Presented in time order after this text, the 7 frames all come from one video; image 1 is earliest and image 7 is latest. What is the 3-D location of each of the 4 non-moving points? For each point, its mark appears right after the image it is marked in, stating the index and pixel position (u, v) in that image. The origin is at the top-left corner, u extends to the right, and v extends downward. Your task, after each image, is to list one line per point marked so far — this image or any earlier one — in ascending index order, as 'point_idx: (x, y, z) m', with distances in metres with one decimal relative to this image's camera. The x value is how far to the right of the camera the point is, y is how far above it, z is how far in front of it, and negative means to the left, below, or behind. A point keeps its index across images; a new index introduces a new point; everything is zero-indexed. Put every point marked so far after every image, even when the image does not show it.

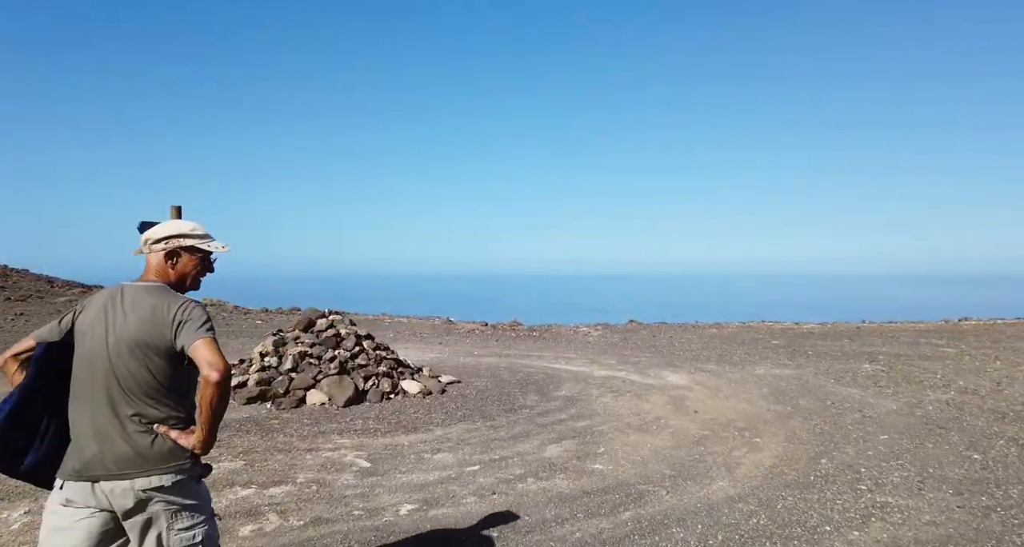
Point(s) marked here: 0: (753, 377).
0: (+4.7, -2.1, +12.8) m
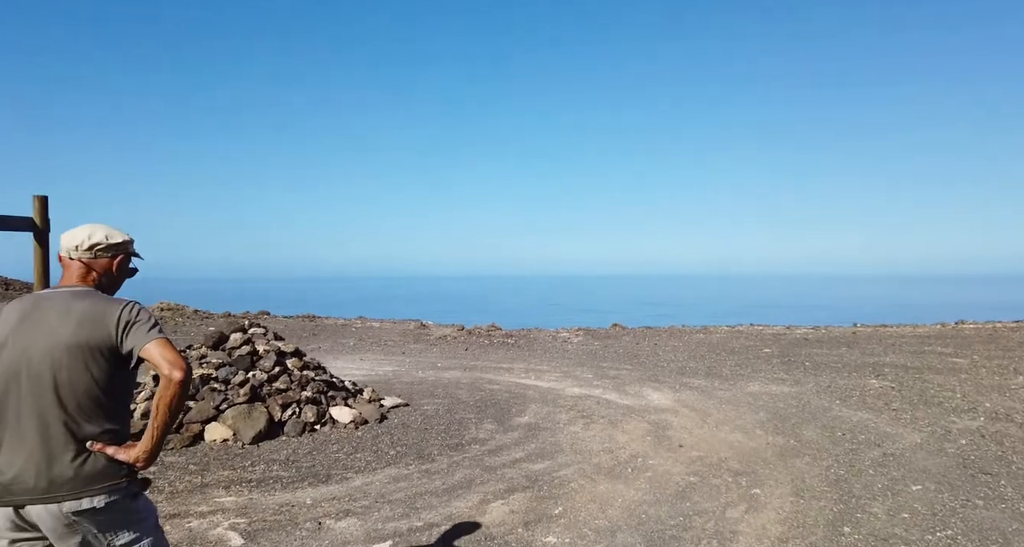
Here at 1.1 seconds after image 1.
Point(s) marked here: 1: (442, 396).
0: (+4.0, -2.1, +11.2) m
1: (-1.2, -2.2, +11.3) m
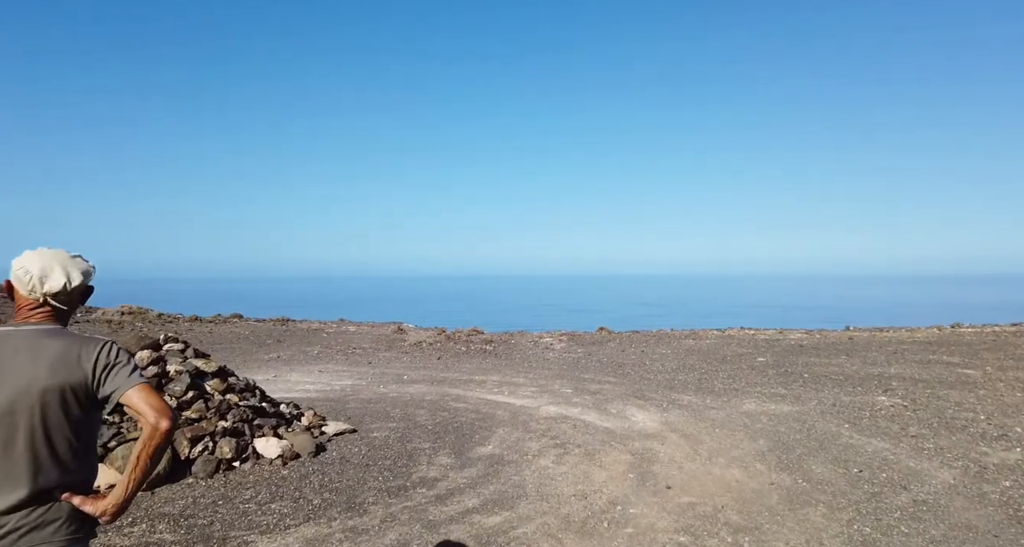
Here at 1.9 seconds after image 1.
0: (+3.5, -2.2, +9.9) m
1: (-1.7, -2.2, +10.0) m
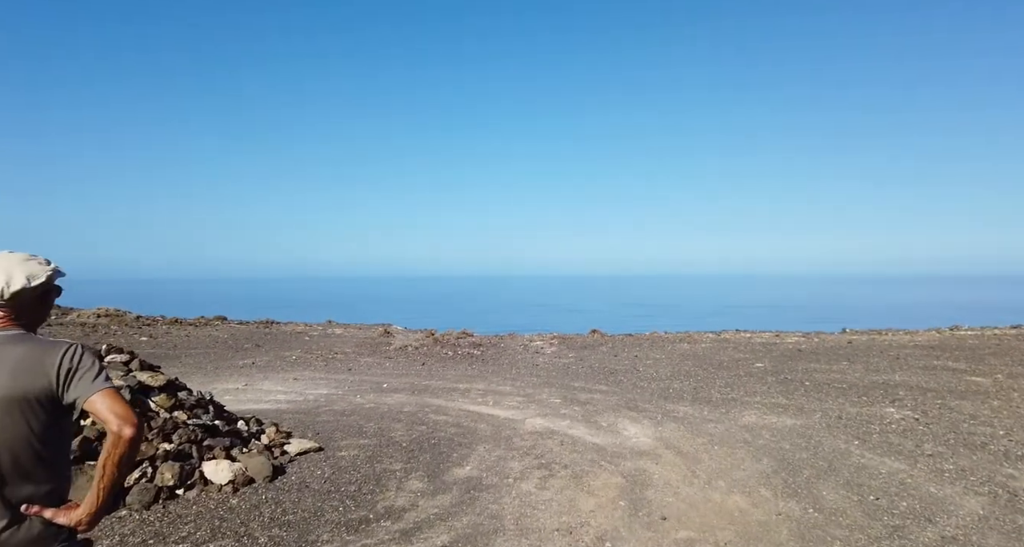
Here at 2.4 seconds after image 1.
0: (+3.2, -2.3, +9.2) m
1: (-2.0, -2.3, +9.2) m
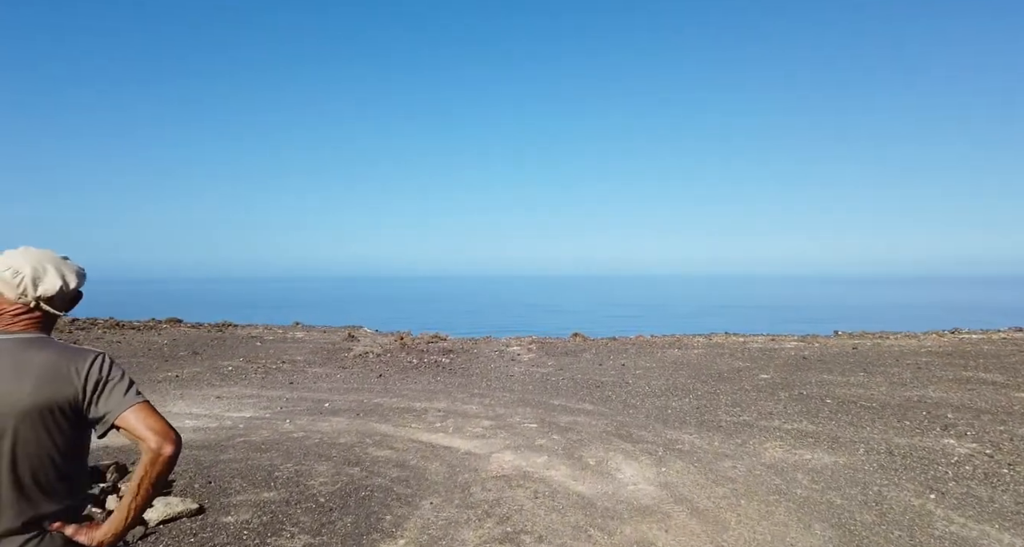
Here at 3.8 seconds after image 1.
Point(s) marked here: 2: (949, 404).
0: (+2.8, -2.2, +7.1) m
1: (-2.4, -2.2, +6.8) m
2: (+7.1, -2.1, +10.6) m
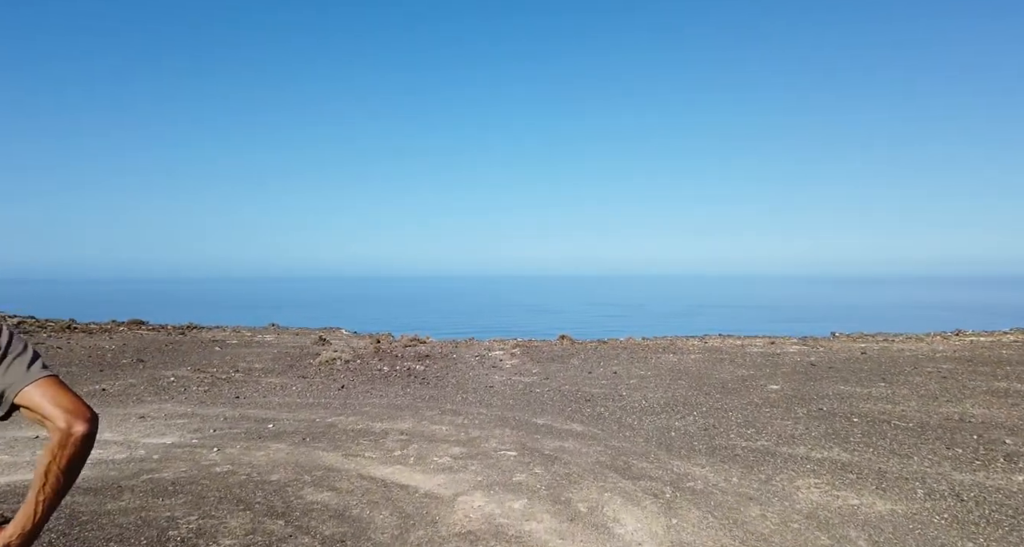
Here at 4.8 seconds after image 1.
0: (+2.5, -2.2, +5.4) m
1: (-2.7, -2.2, +5.1) m
2: (+6.8, -2.1, +9.0) m
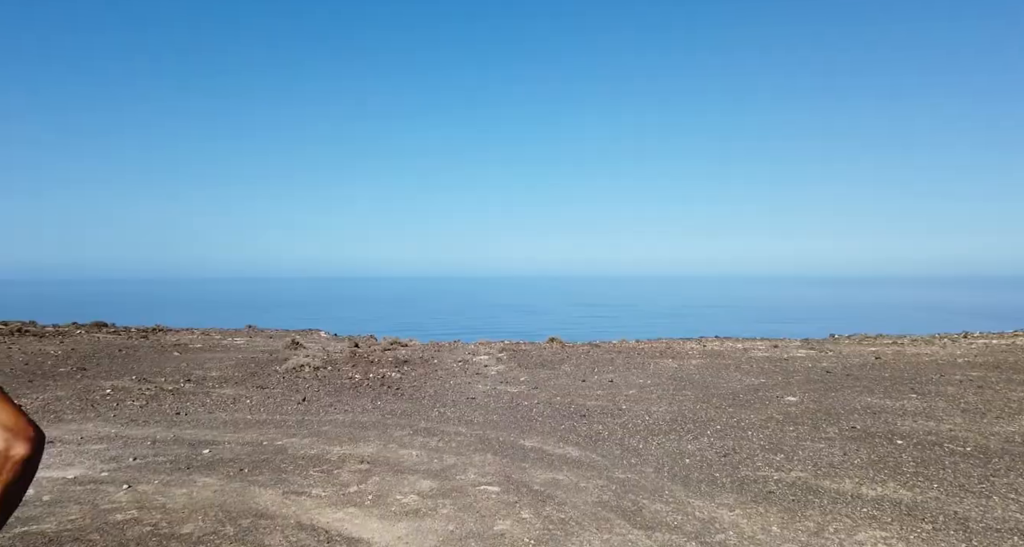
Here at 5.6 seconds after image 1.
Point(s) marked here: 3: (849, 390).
0: (+2.4, -2.1, +3.9) m
1: (-2.8, -2.1, +3.5) m
2: (+6.6, -2.0, +7.6) m
3: (+6.3, -2.2, +12.3) m
